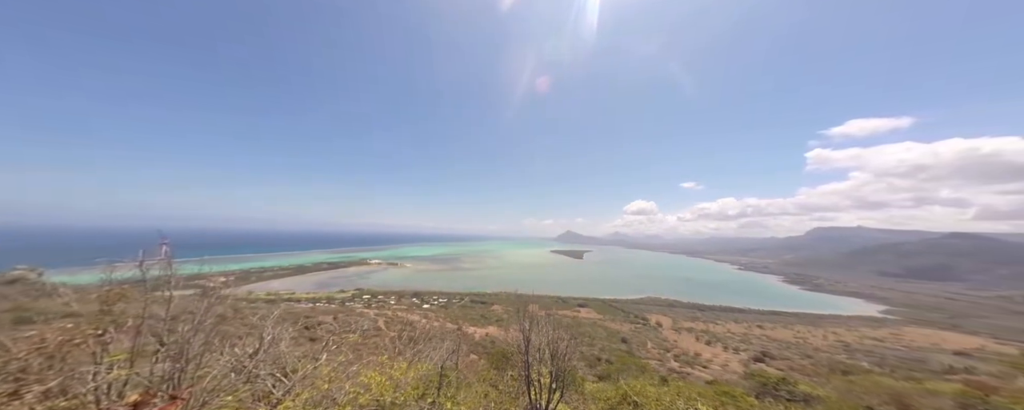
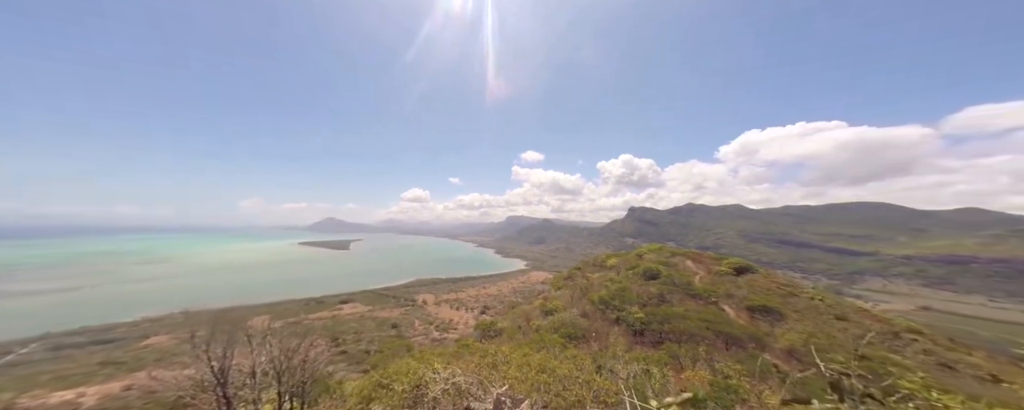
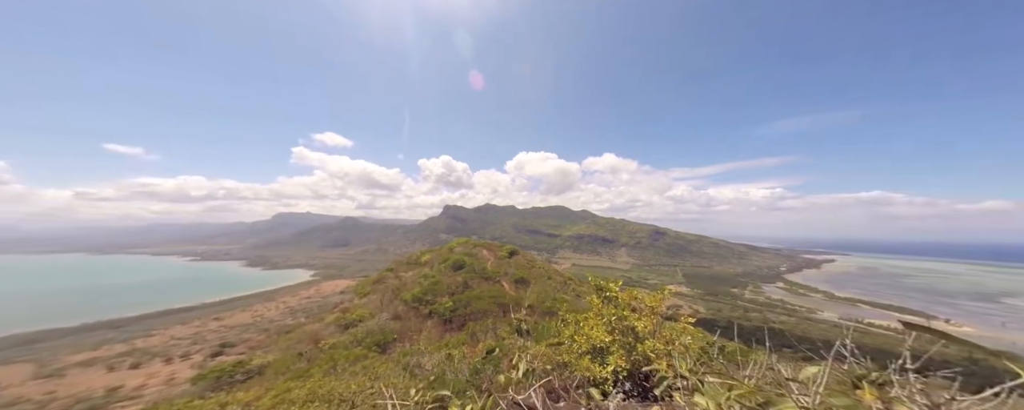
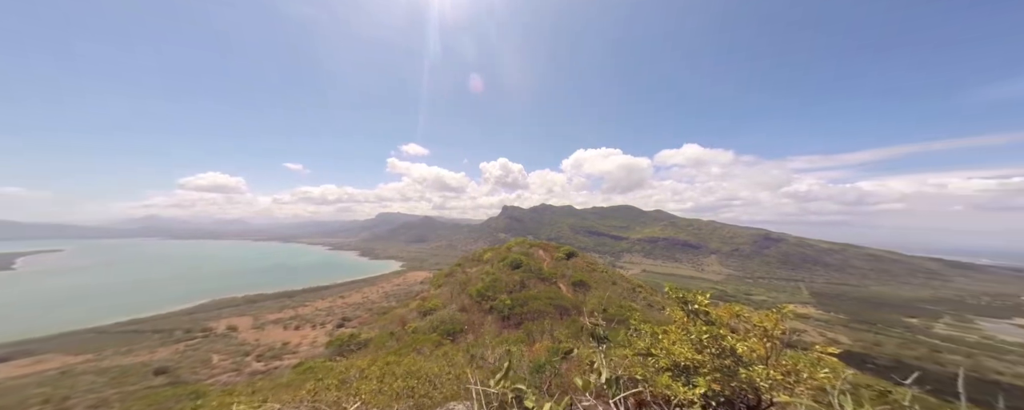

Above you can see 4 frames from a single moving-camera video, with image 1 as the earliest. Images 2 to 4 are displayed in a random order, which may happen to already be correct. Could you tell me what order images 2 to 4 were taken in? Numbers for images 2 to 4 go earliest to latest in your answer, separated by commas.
2, 4, 3
